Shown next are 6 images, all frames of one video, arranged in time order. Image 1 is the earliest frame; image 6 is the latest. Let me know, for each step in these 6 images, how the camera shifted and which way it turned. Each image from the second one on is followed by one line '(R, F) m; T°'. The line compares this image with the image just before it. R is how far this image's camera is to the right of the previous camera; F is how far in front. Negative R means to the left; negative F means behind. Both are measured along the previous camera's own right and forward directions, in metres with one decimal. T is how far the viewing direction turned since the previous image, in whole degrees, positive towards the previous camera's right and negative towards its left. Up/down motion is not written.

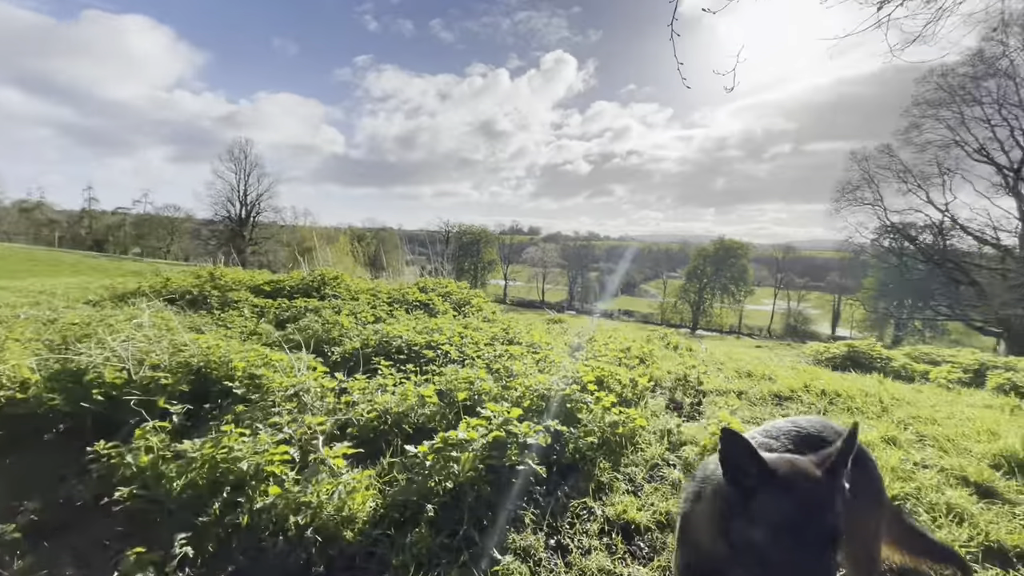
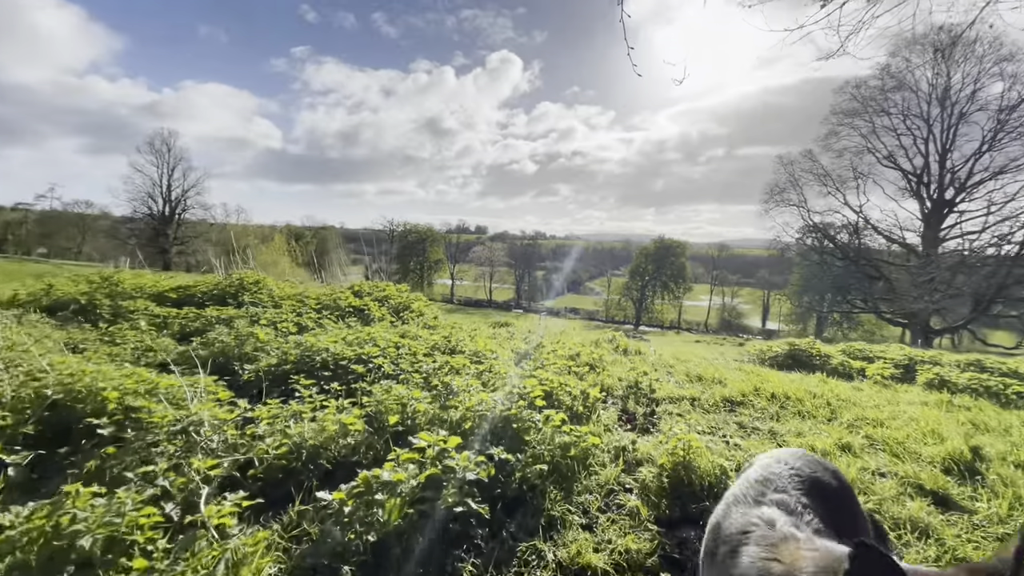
(+0.1, +0.5) m; +6°
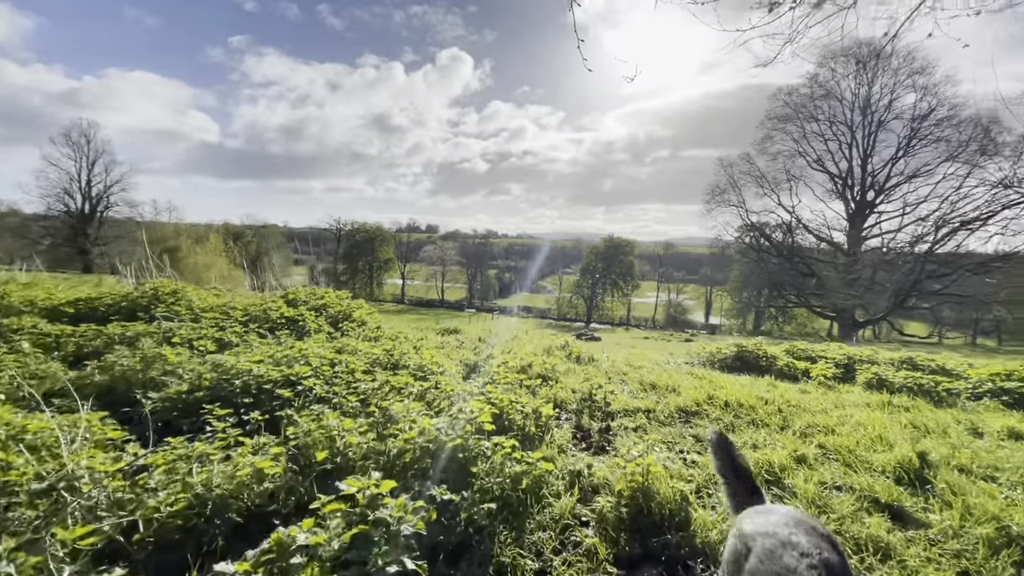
(+0.1, +0.4) m; +6°
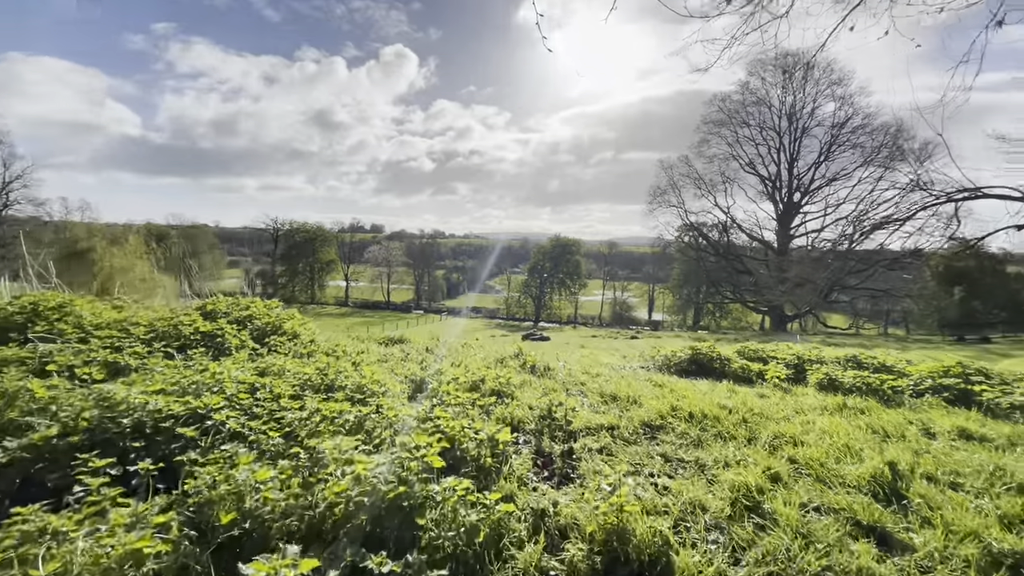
(0.0, +0.5) m; +6°
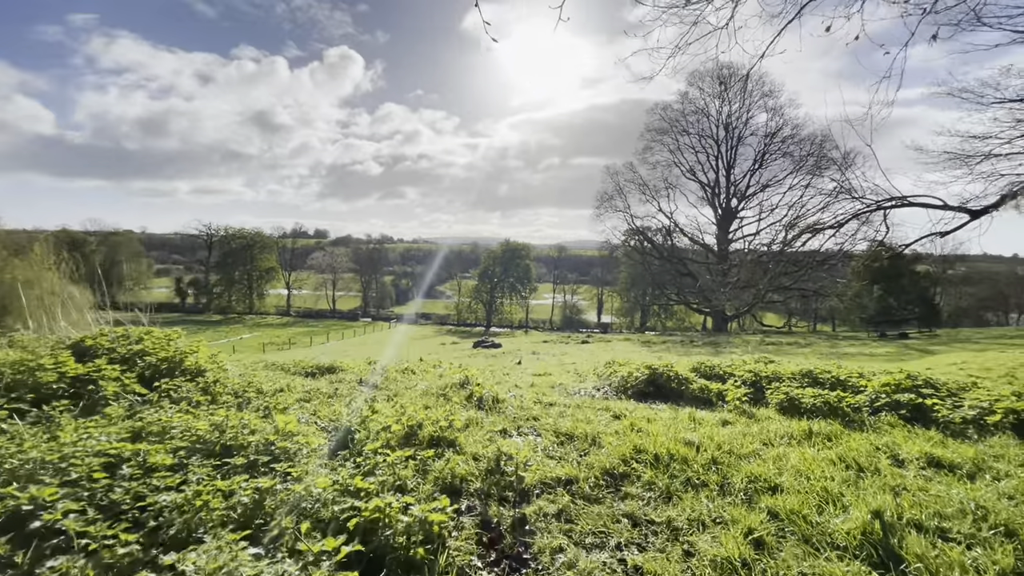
(+0.1, +0.7) m; +6°
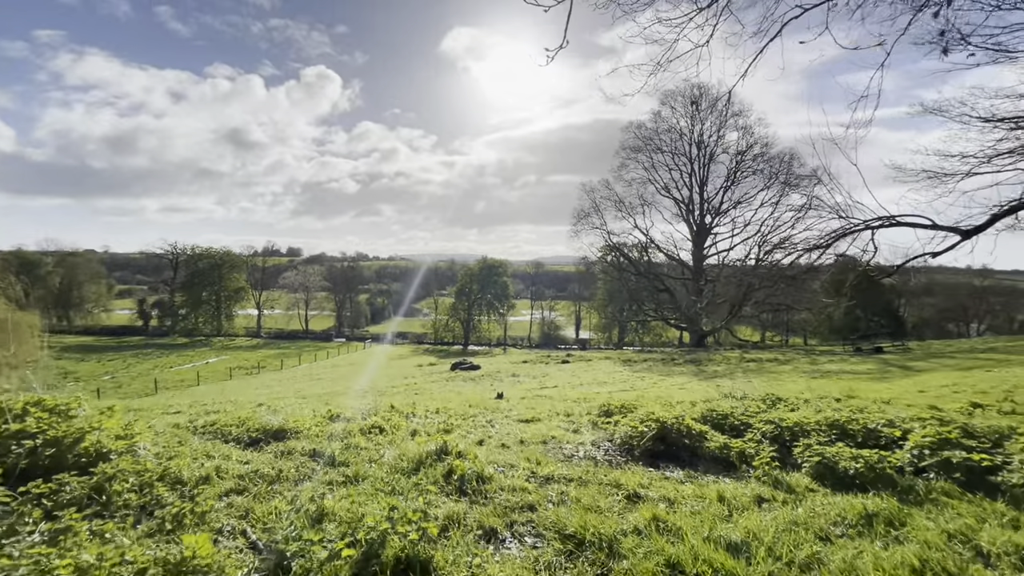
(-0.1, +1.1) m; +3°
